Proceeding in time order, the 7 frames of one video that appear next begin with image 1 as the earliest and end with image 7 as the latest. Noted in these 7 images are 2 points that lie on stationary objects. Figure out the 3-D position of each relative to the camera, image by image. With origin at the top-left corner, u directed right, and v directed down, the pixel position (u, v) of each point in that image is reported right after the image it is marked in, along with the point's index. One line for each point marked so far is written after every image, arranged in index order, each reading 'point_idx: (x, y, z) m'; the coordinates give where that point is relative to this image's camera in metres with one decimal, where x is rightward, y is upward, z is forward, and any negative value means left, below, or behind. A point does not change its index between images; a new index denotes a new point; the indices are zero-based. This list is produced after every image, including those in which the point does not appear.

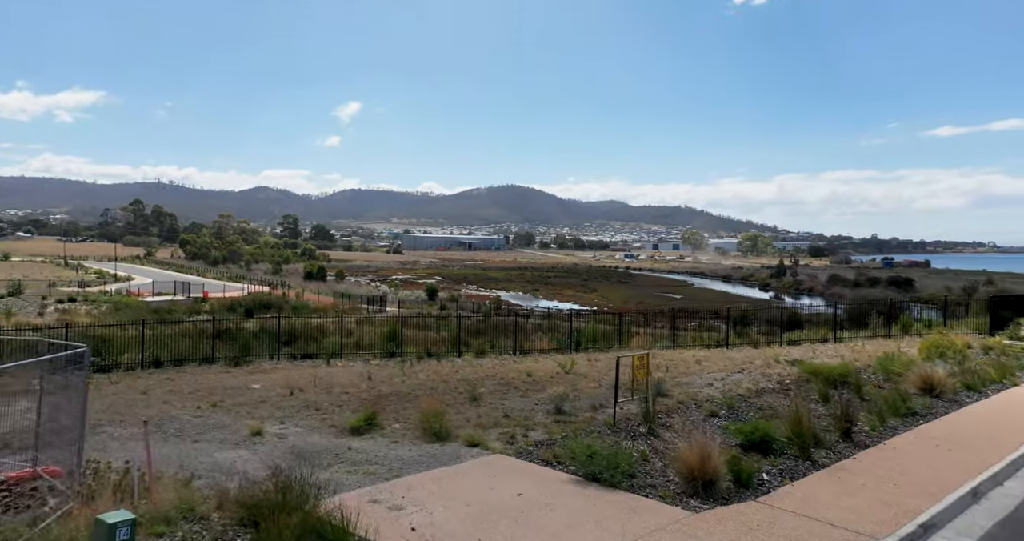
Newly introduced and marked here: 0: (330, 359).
0: (-3.7, -1.9, +13.6) m
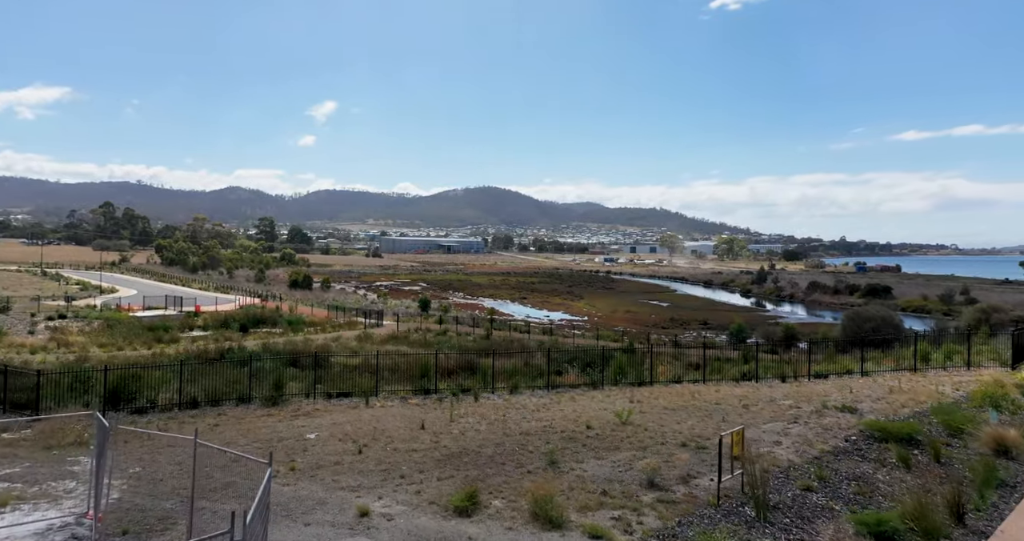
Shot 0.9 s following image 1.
0: (-3.0, -2.7, +13.7) m
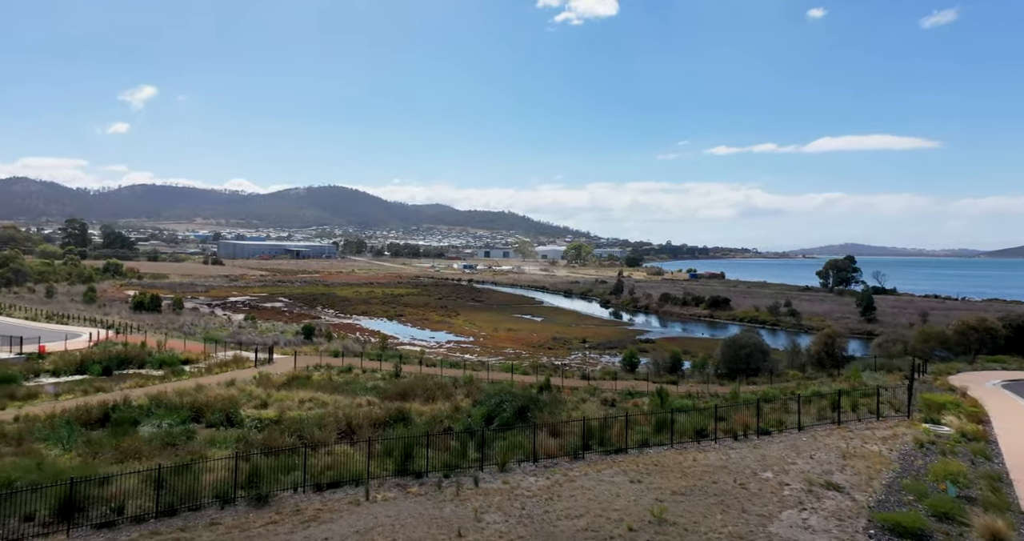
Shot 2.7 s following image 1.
0: (-3.1, -4.5, +13.4) m
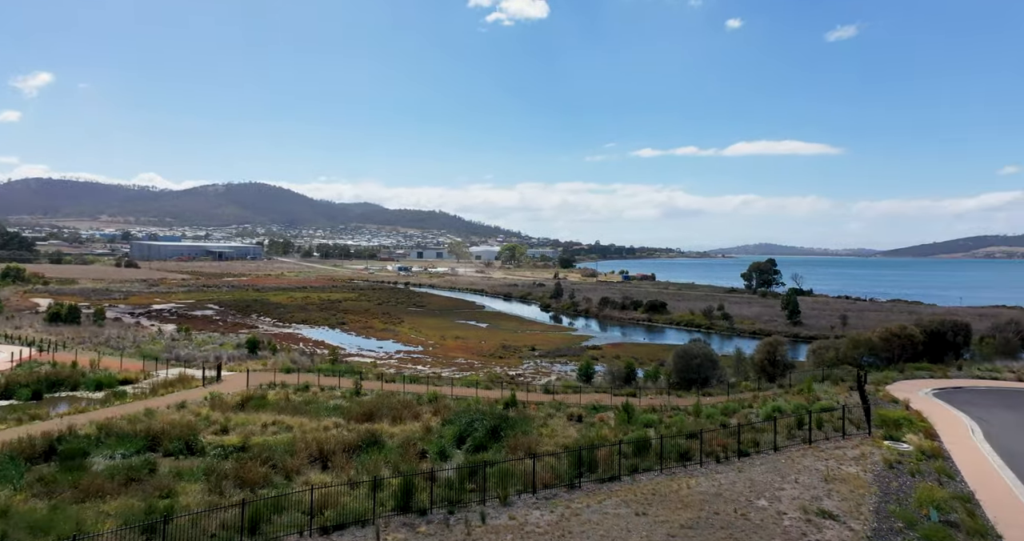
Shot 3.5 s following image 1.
0: (-2.9, -5.3, +13.3) m
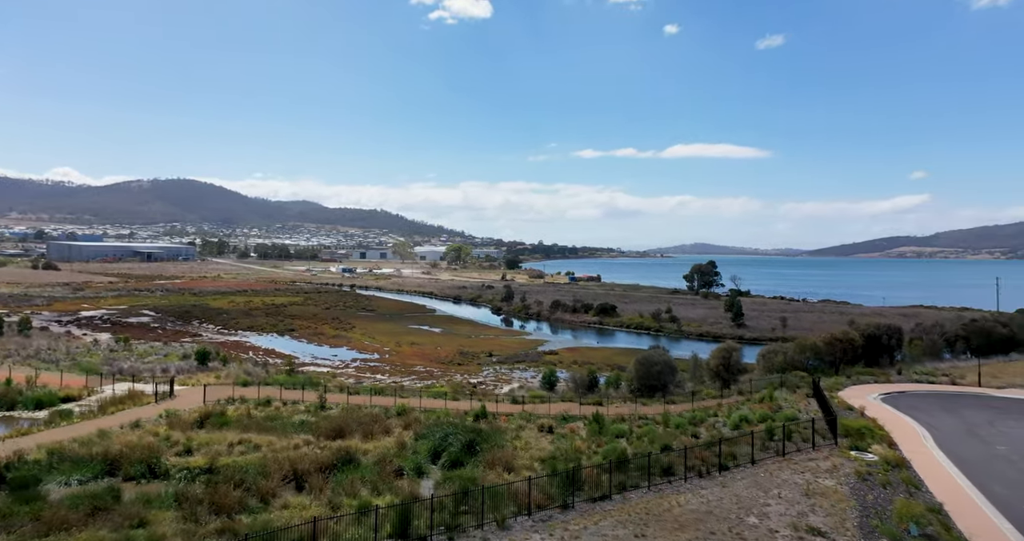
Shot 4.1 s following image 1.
0: (-2.8, -5.9, +13.2) m
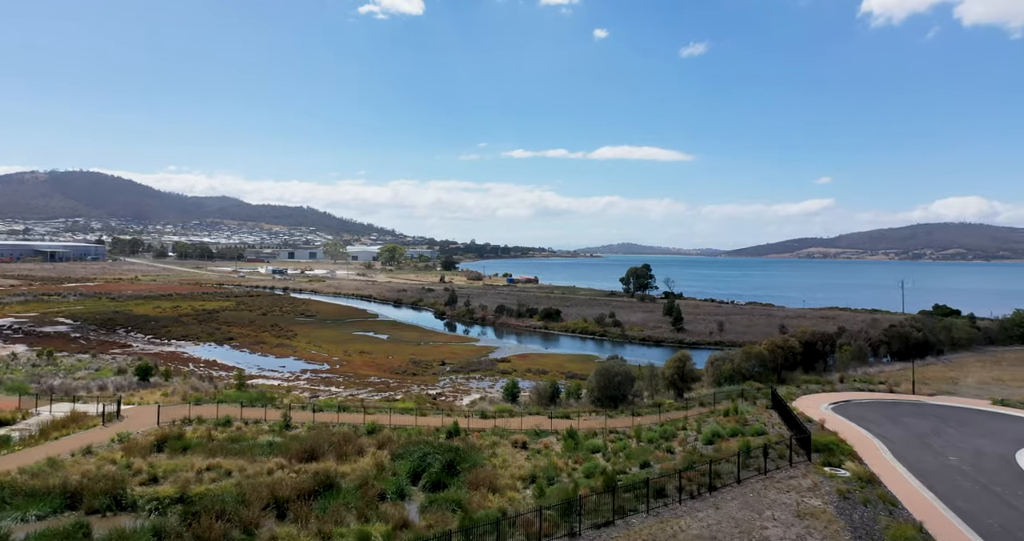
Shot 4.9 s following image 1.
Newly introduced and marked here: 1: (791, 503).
0: (-2.3, -6.7, +13.1) m
1: (+7.2, -6.0, +16.8) m
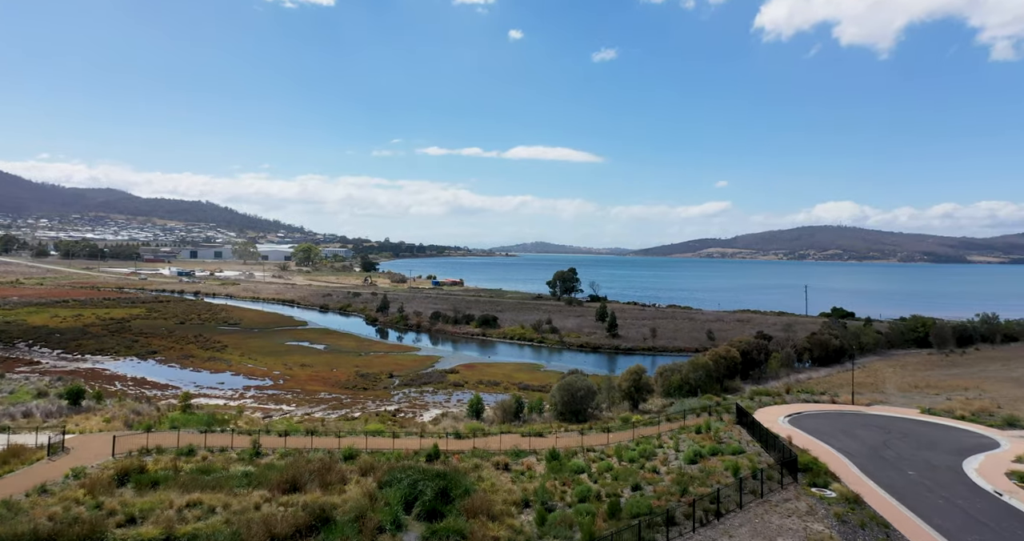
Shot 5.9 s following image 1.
0: (-1.0, -7.7, +13.0) m
1: (+7.8, -7.1, +18.1) m
